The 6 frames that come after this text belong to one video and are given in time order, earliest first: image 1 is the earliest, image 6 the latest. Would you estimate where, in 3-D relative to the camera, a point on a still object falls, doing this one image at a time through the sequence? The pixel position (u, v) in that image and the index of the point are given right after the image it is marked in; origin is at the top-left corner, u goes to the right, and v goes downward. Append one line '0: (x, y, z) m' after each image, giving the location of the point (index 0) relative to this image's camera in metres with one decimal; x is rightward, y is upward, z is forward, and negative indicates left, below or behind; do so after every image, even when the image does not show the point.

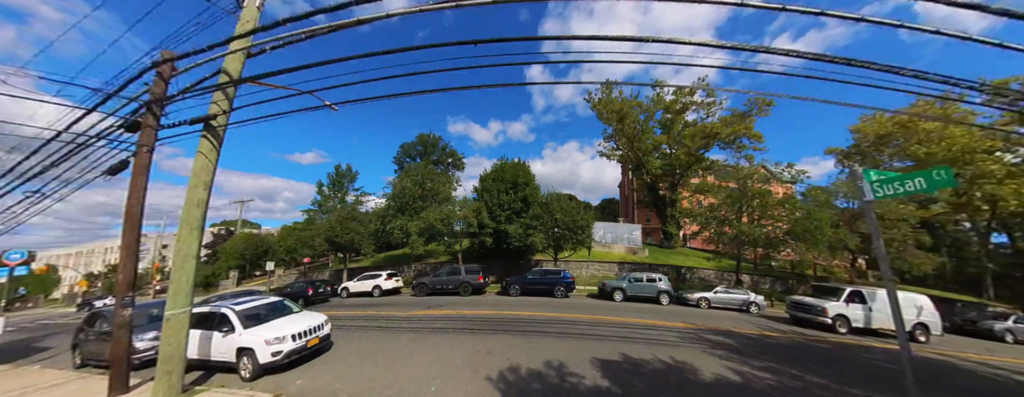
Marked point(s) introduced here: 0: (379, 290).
0: (-8.1, -5.5, +18.2) m
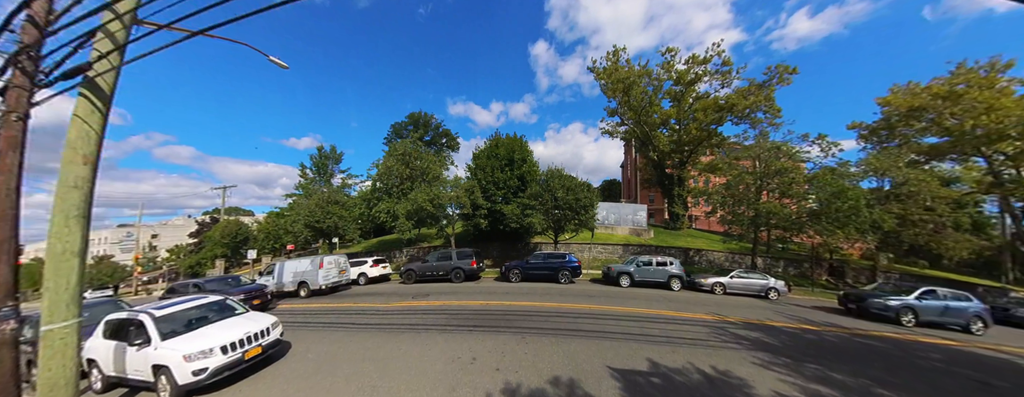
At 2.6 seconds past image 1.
0: (-8.3, -4.4, +16.6) m
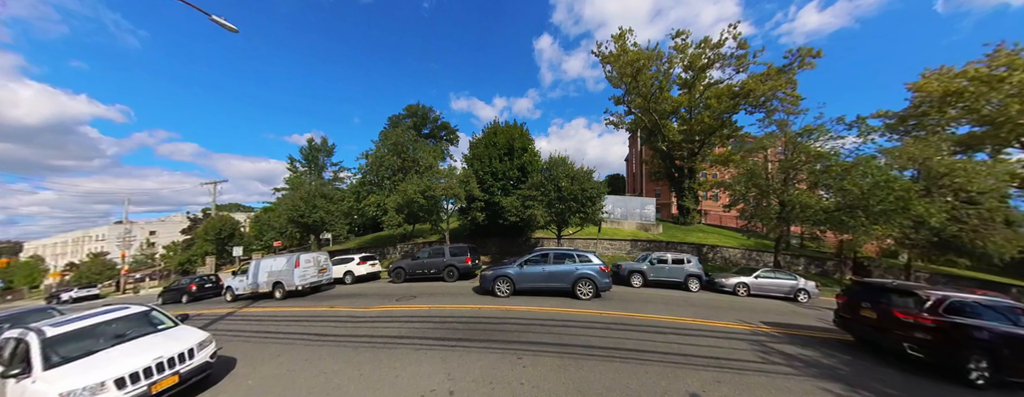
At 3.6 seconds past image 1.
0: (-8.3, -4.0, +15.2) m
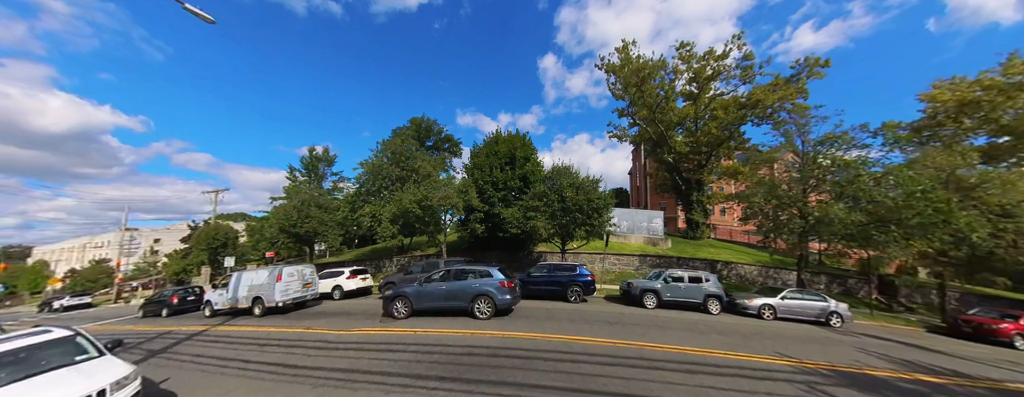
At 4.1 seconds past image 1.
0: (-8.3, -4.5, +14.2) m
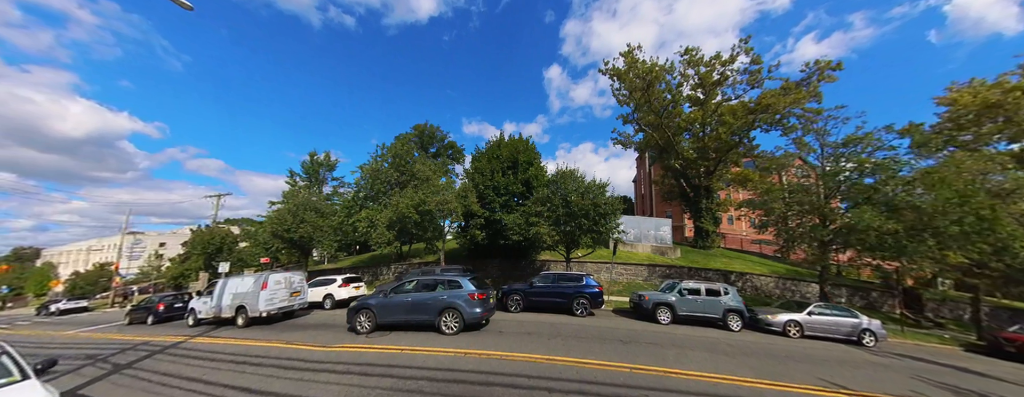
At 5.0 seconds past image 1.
0: (-8.2, -4.6, +13.4) m
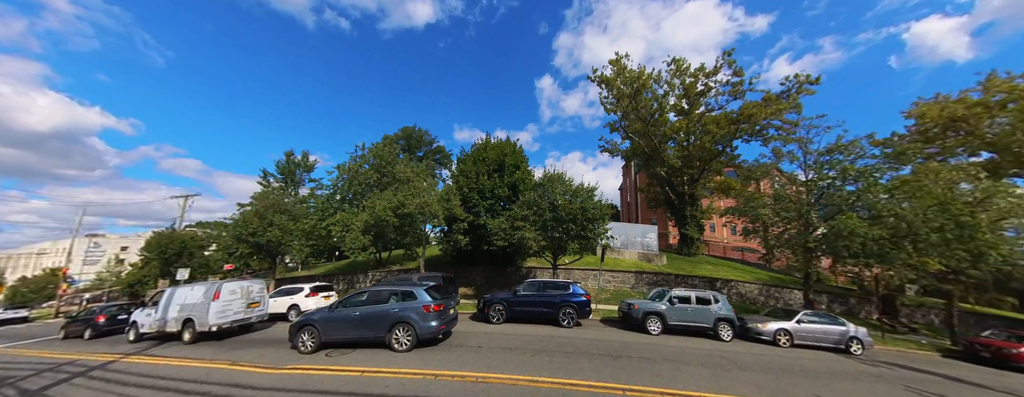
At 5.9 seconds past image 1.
0: (-8.9, -4.7, +12.3) m
